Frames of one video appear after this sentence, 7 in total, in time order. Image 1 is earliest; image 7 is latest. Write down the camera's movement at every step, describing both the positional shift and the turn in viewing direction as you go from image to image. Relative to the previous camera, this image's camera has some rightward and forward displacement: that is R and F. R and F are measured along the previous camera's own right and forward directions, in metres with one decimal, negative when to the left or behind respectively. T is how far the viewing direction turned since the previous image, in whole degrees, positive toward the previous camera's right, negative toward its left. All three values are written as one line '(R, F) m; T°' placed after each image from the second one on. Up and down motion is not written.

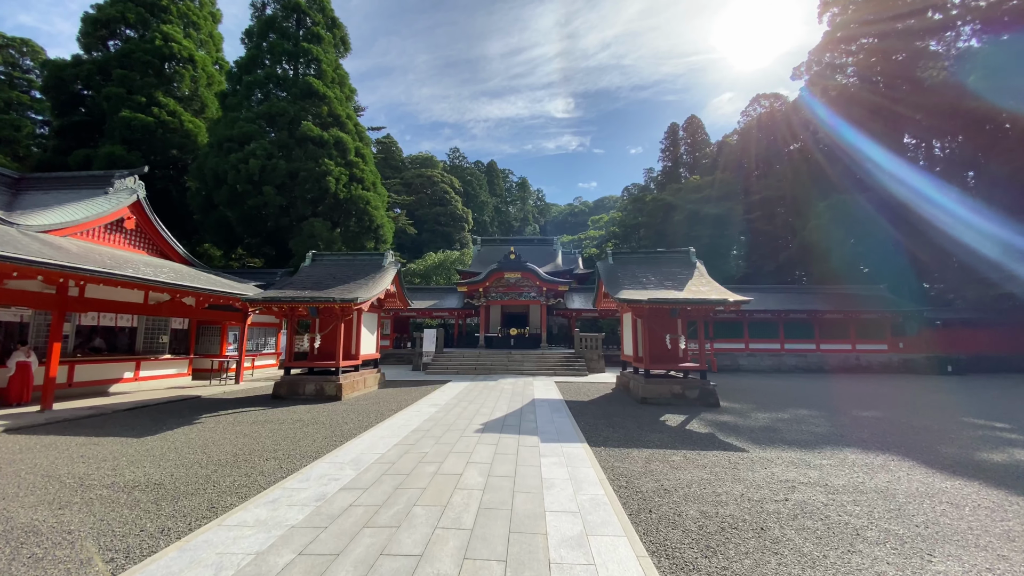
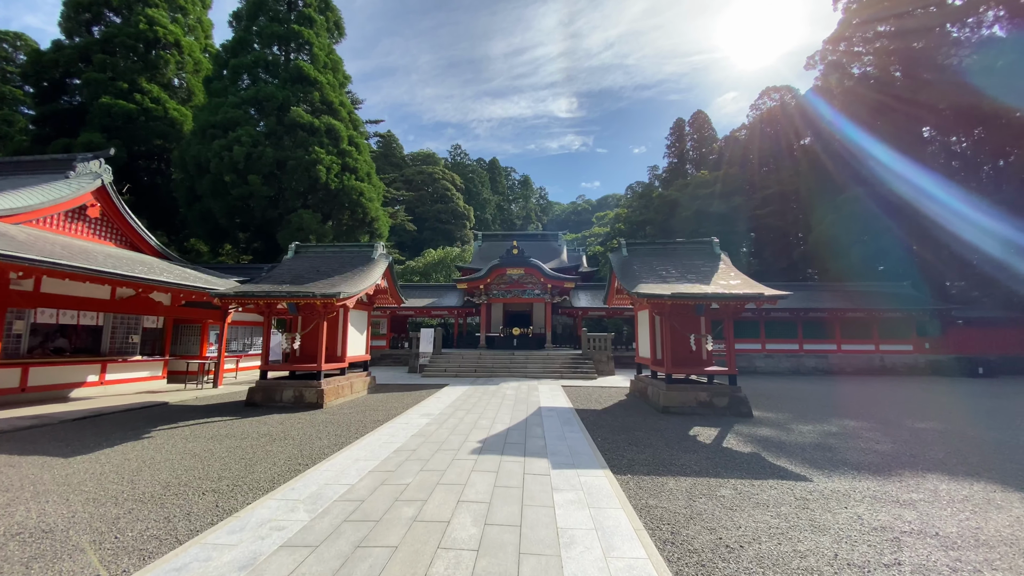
(0.0, +1.1) m; 0°
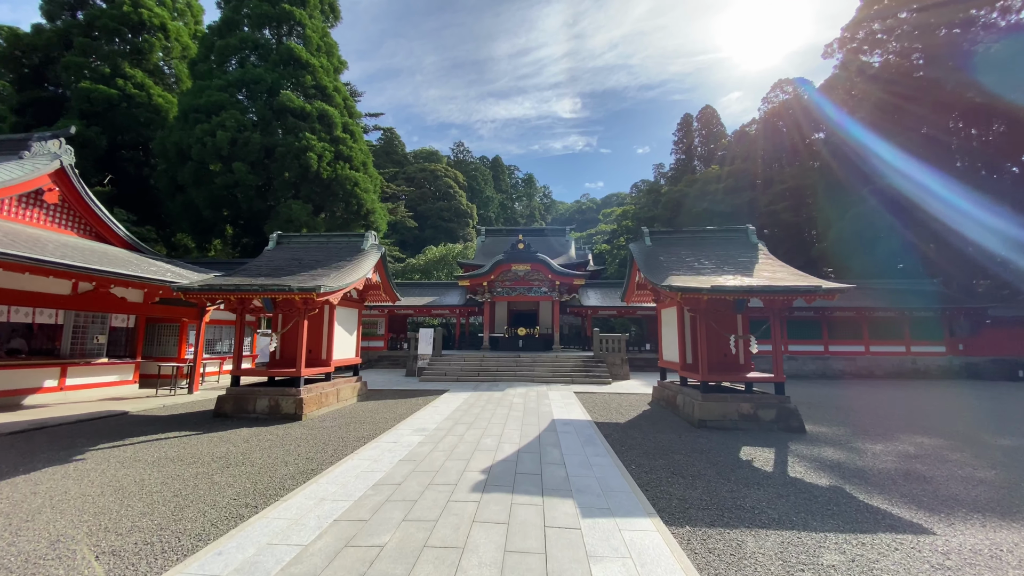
(-0.1, +1.2) m; 0°
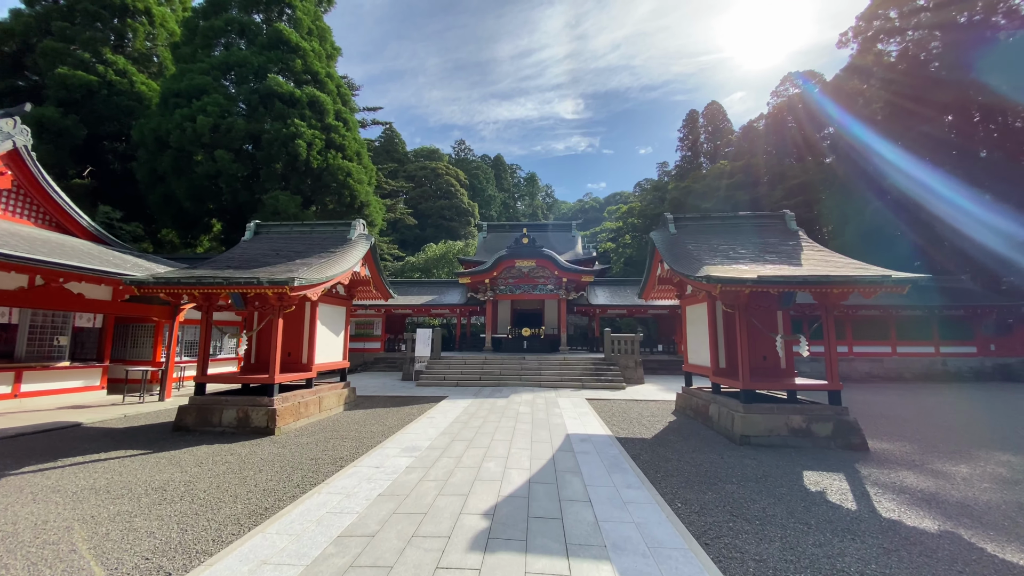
(-0.1, +1.0) m; 0°
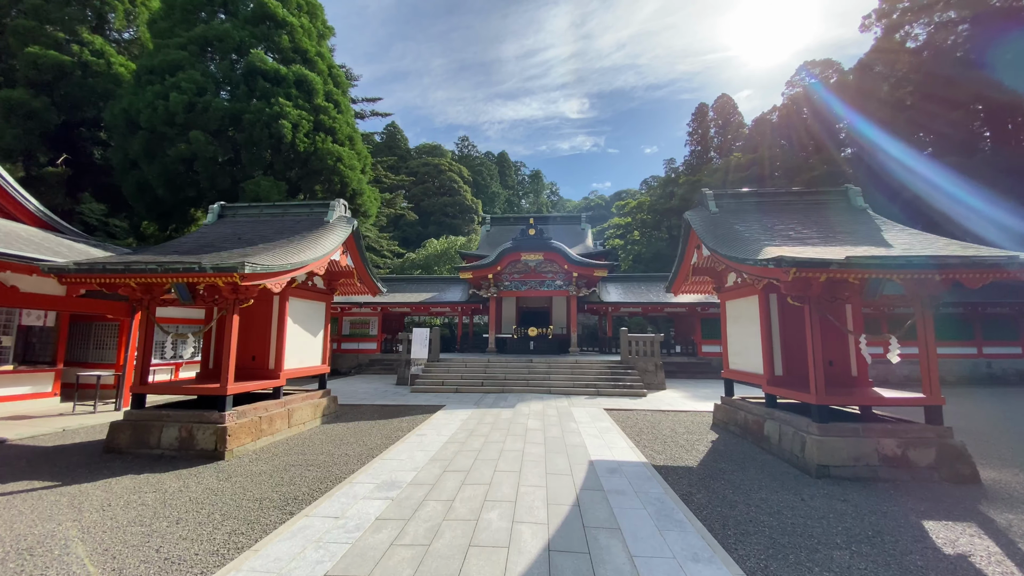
(0.0, +1.3) m; -1°
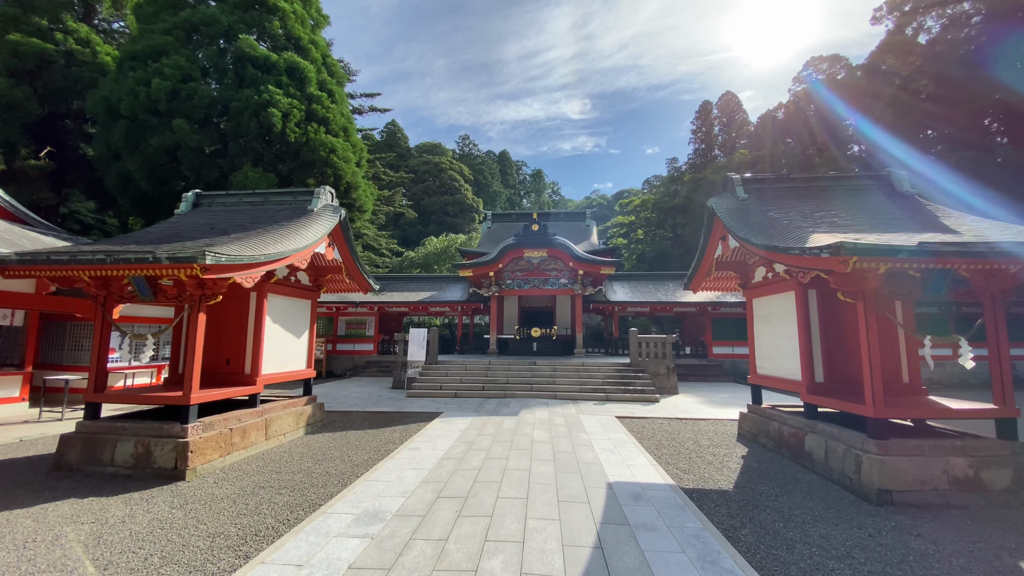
(0.0, +0.7) m; 0°
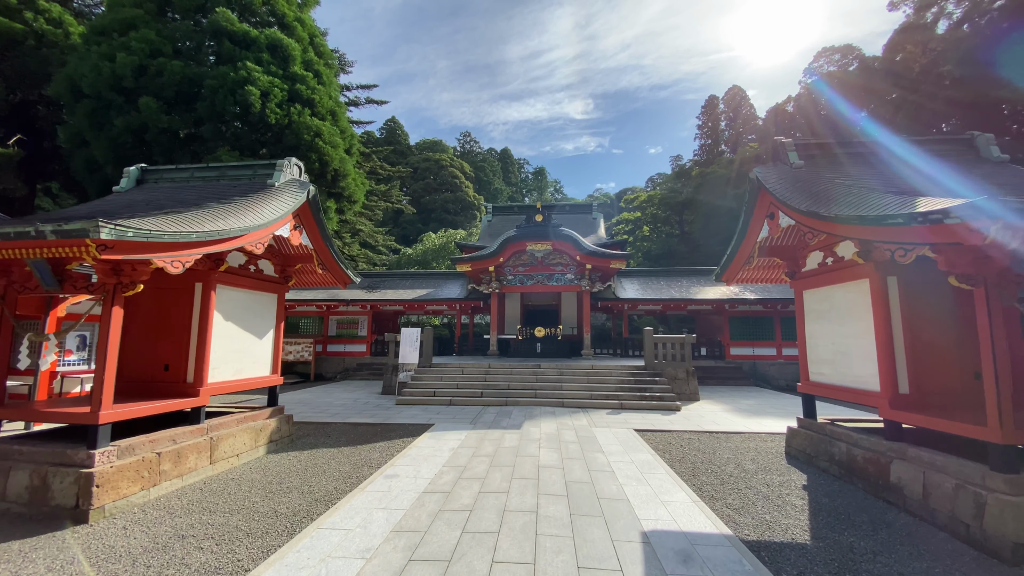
(0.0, +1.0) m; 0°
